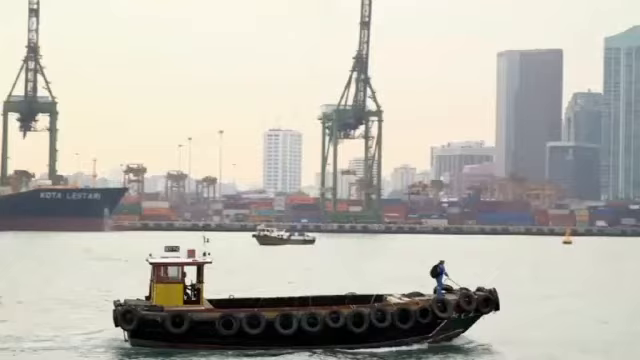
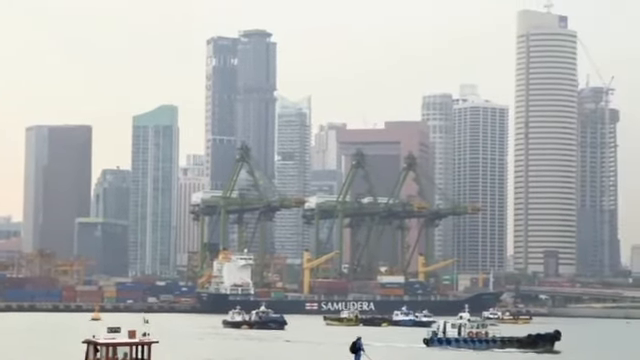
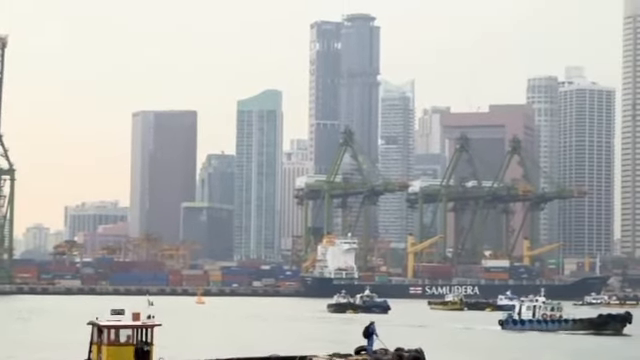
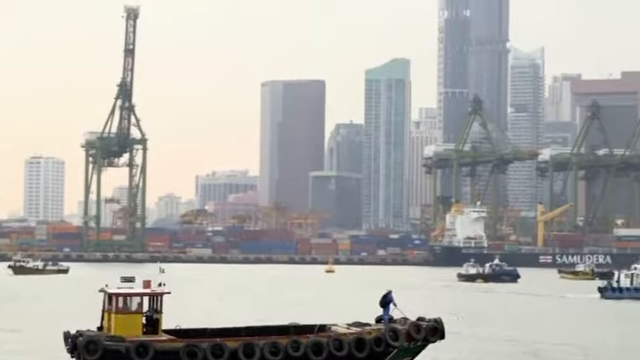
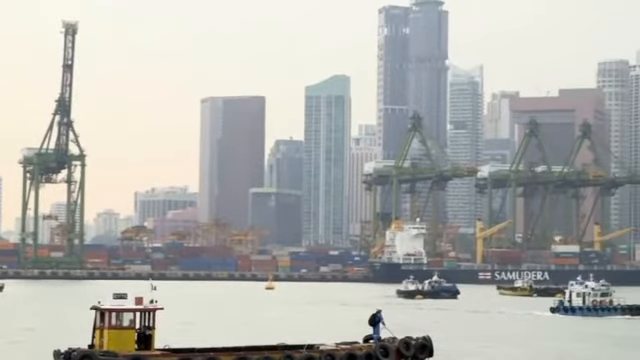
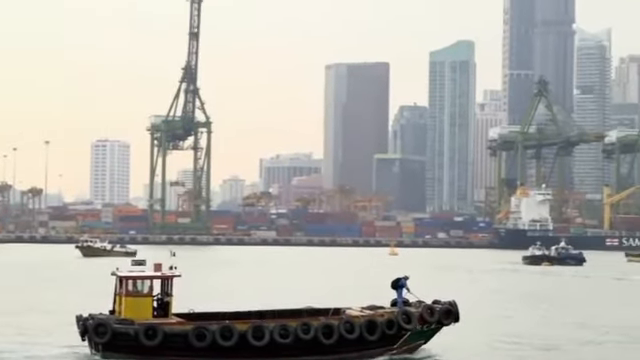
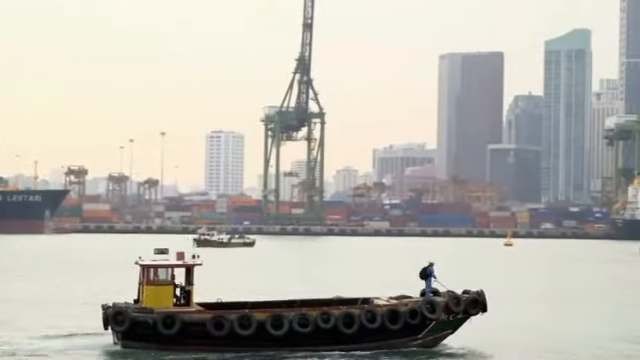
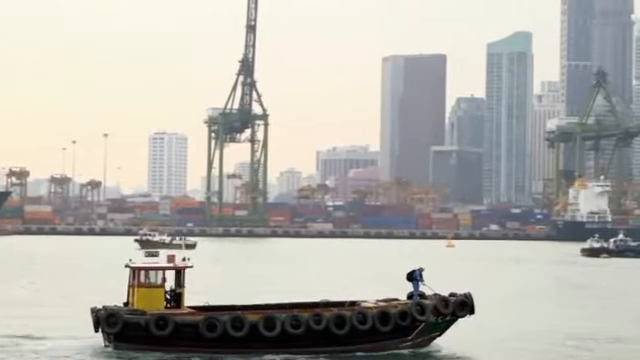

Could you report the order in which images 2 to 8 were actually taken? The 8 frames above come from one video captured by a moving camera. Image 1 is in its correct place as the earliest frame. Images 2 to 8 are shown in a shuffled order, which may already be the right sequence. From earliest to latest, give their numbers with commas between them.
7, 8, 6, 4, 5, 3, 2
